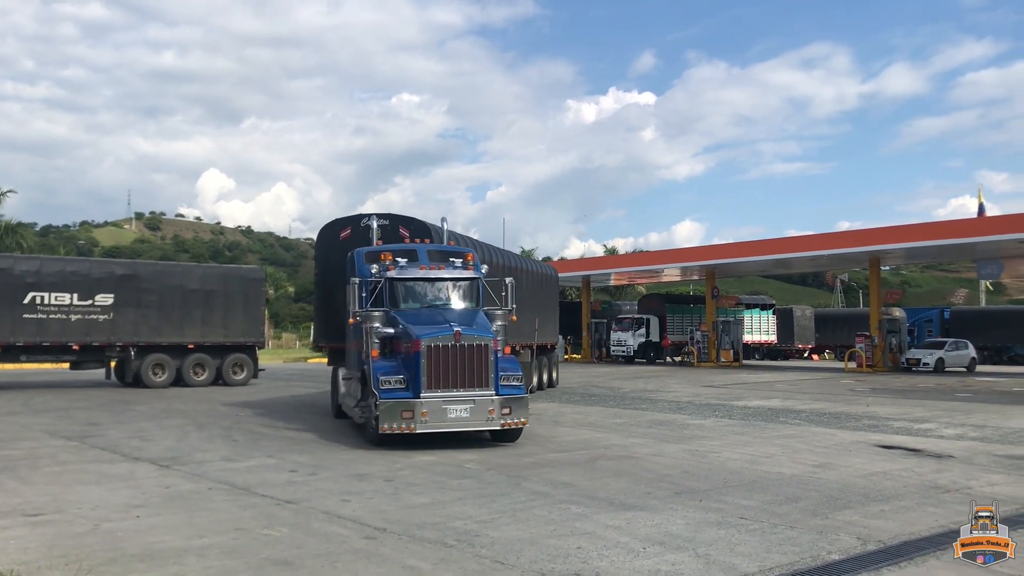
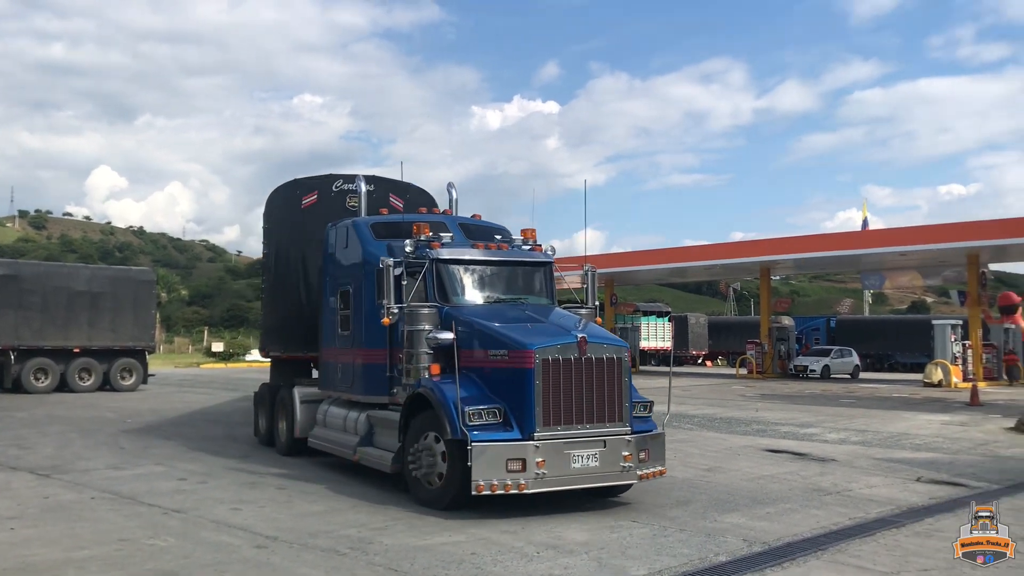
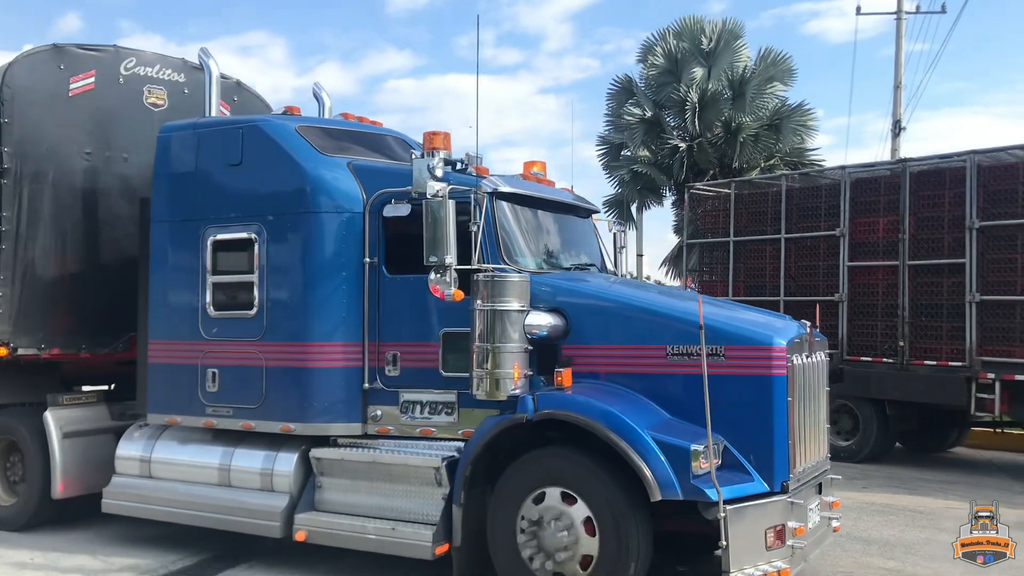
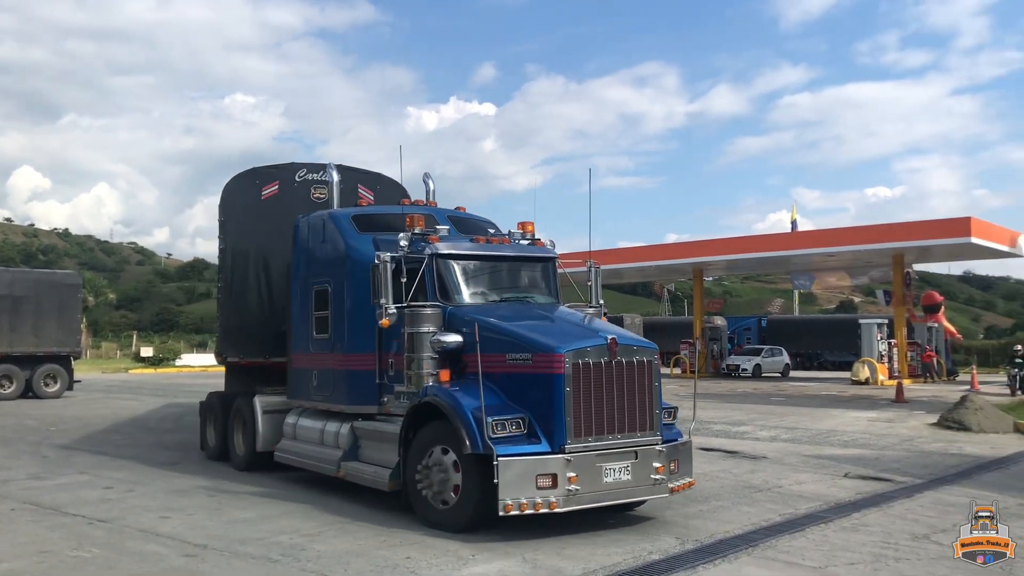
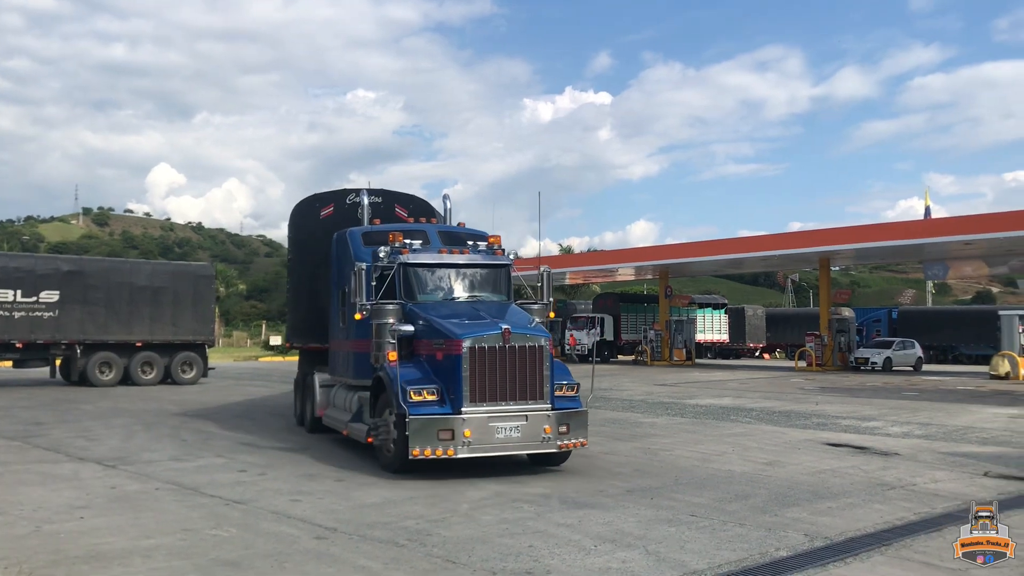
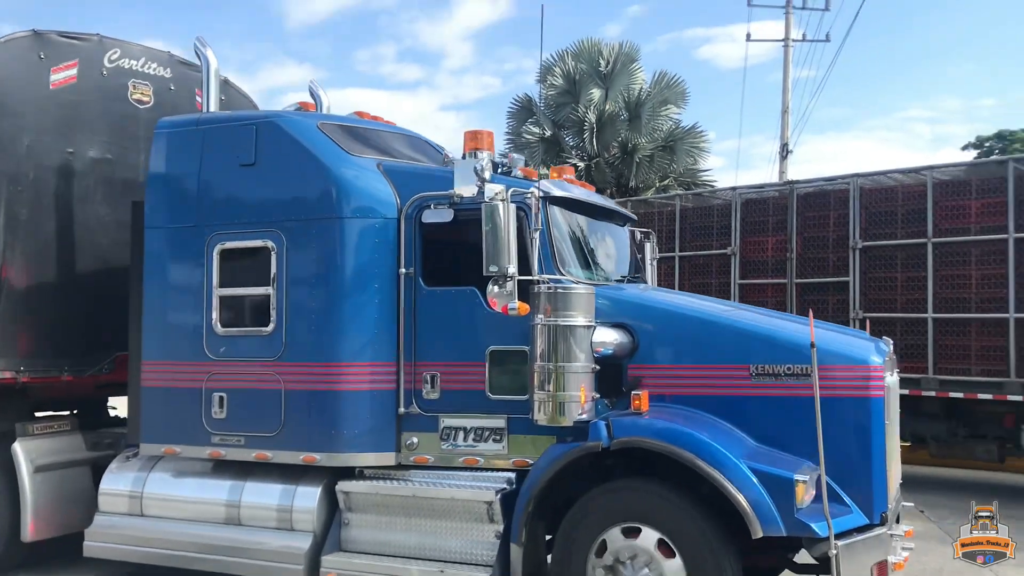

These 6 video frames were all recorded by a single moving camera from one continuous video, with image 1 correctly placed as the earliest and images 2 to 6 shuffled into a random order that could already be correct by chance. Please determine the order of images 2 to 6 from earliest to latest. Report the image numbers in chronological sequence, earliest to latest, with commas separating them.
5, 2, 4, 3, 6
